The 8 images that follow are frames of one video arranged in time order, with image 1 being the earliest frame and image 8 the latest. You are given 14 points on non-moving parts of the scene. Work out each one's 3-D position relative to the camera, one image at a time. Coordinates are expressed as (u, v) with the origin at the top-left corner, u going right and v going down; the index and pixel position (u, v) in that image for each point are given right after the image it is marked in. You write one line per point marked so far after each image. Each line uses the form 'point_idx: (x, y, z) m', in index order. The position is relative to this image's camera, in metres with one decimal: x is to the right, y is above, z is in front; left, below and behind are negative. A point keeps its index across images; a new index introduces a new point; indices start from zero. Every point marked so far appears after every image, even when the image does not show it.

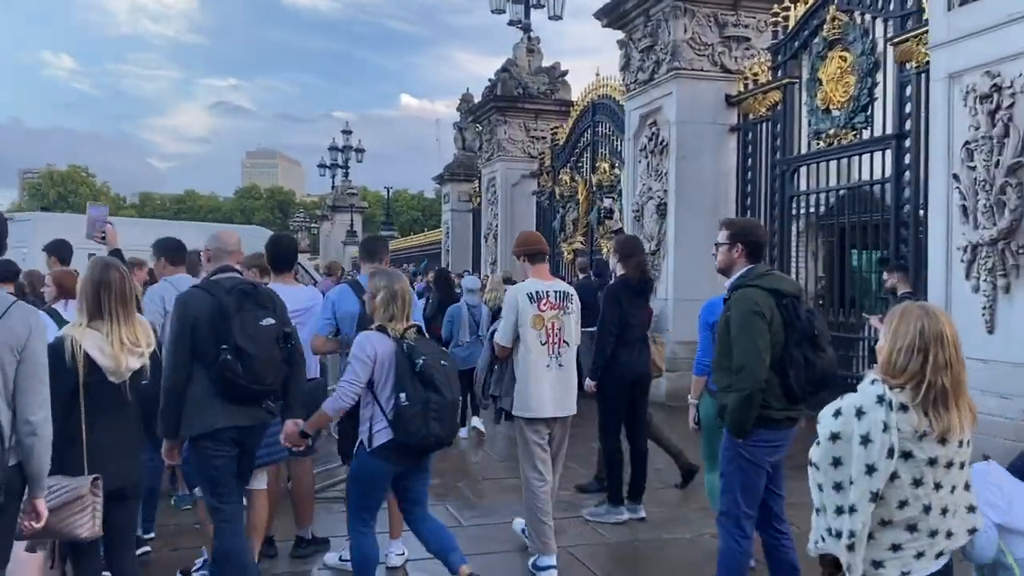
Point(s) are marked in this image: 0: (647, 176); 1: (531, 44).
0: (+1.6, +1.4, +10.1) m
1: (+0.4, +4.8, +16.2) m
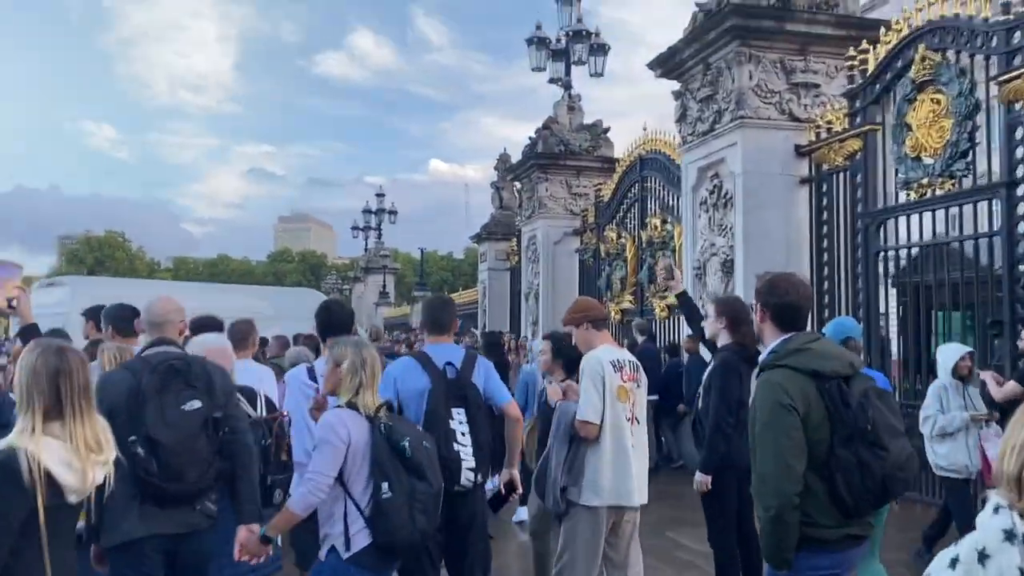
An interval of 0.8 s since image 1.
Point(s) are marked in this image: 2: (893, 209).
0: (+2.2, +0.6, +9.4) m
1: (+1.1, +3.6, +15.8) m
2: (+3.4, +0.7, +7.5) m
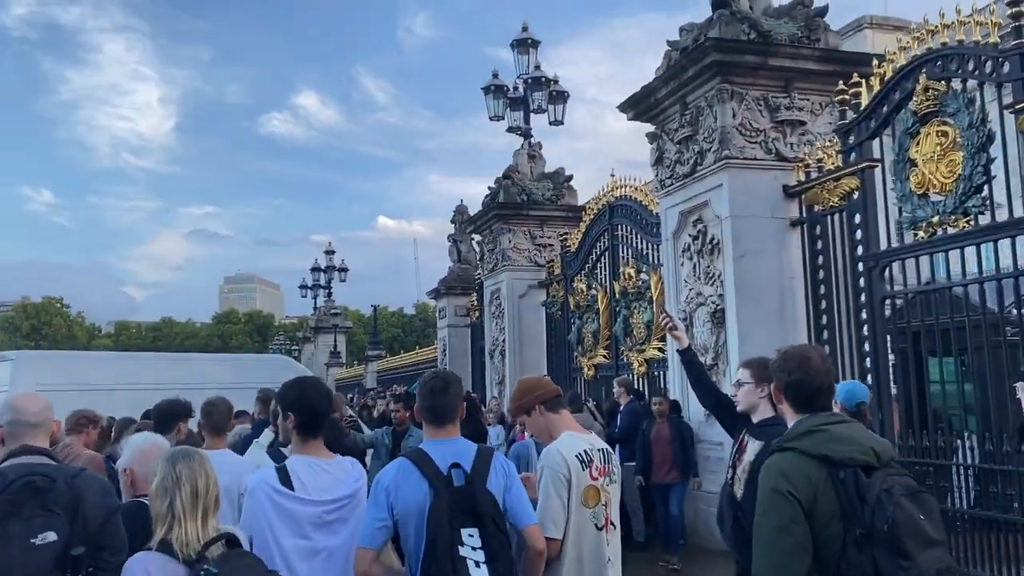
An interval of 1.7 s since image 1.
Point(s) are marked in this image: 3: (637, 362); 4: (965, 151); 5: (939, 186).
0: (+1.9, +0.1, +8.8) m
1: (+0.4, +2.6, +15.3) m
2: (+3.3, +0.3, +6.9) m
3: (+1.6, -1.0, +11.0) m
4: (+3.4, +1.0, +6.3) m
5: (+3.4, +0.8, +6.6) m
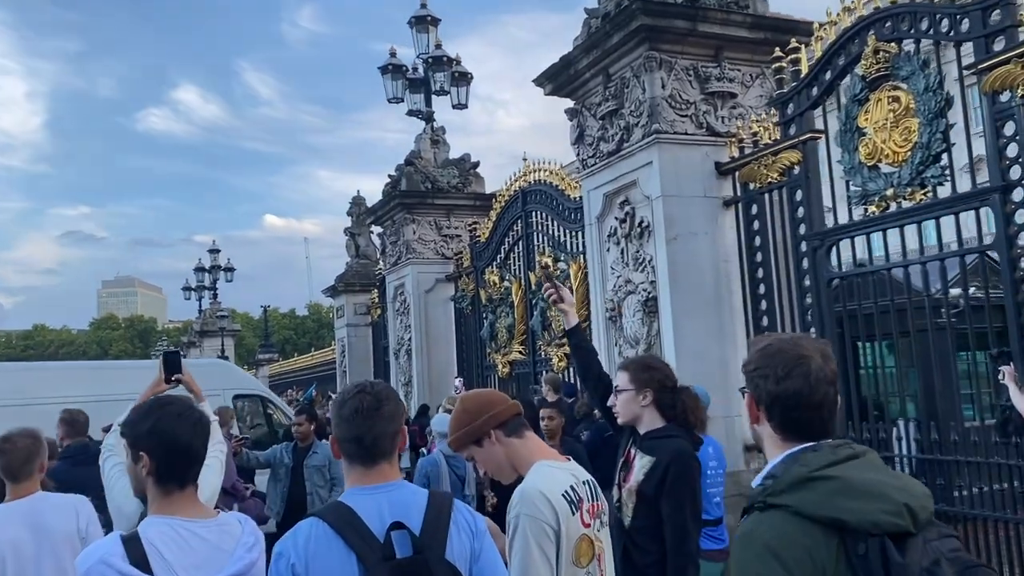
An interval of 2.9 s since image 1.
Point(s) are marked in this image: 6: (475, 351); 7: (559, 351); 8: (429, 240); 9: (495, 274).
0: (+1.0, +0.2, +8.1) m
1: (-1.3, +2.7, +14.3) m
2: (+2.6, +0.5, +6.4) m
3: (+0.5, -0.9, +10.3) m
4: (+2.9, +1.2, +5.9) m
5: (+2.8, +1.0, +6.1) m
6: (-0.6, -1.0, +13.1) m
7: (+0.6, -0.8, +10.3) m
8: (-1.4, +0.8, +13.8) m
9: (-0.3, +0.2, +12.2) m
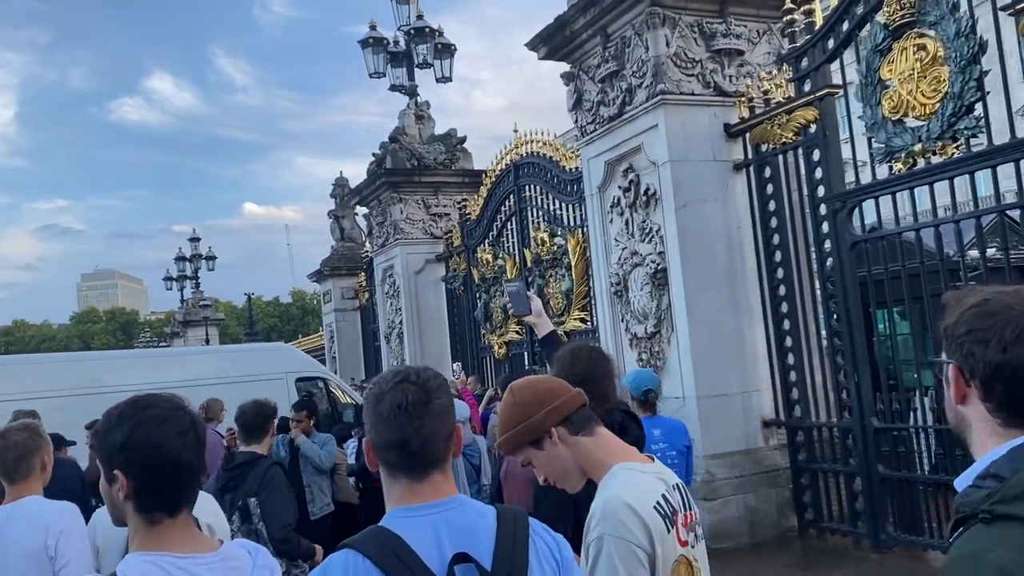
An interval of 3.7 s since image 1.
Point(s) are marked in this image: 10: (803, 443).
0: (+1.0, +0.5, +7.7) m
1: (-1.5, +3.0, +13.8) m
2: (+2.6, +0.7, +6.0) m
3: (+0.5, -0.6, +9.9) m
4: (+2.9, +1.5, +5.5) m
5: (+2.8, +1.2, +5.7) m
6: (-0.6, -0.7, +12.6) m
7: (+0.5, -0.5, +9.9) m
8: (-1.5, +1.1, +13.4) m
9: (-0.3, +0.5, +11.8) m
10: (+2.4, -1.3, +6.9) m
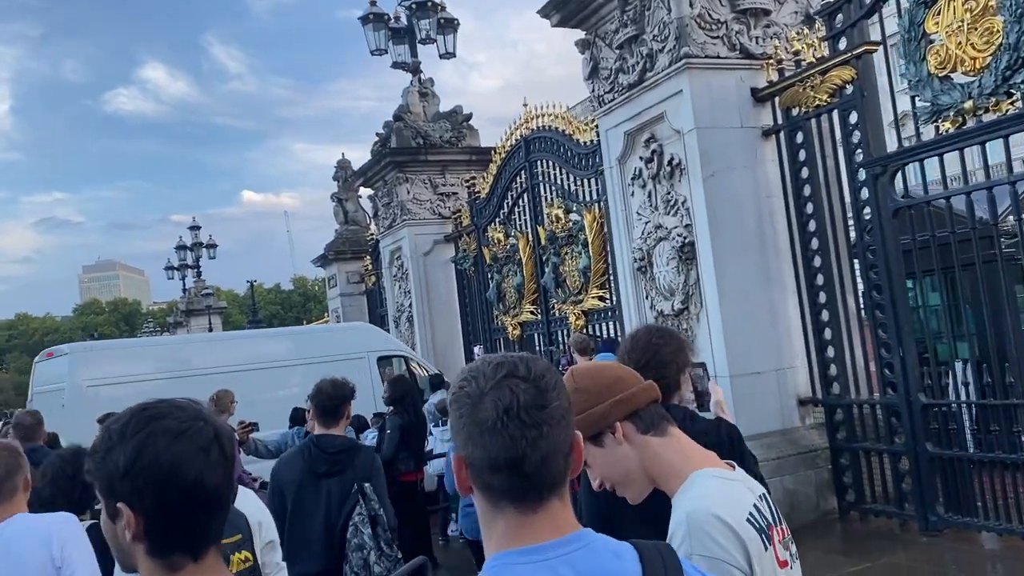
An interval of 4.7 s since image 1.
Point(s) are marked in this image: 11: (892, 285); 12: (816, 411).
0: (+1.2, +0.7, +7.3) m
1: (-1.4, +3.3, +13.4) m
2: (+2.8, +1.0, +5.7) m
3: (+0.7, -0.3, +9.6) m
4: (+3.0, +1.7, +5.1) m
5: (+2.9, +1.4, +5.3) m
6: (-0.5, -0.4, +12.3) m
7: (+0.7, -0.2, +9.6) m
8: (-1.4, +1.4, +13.0) m
9: (-0.2, +0.8, +11.4) m
10: (+2.6, -1.1, +6.6) m
11: (+2.8, 0.0, +6.0) m
12: (+2.5, -1.0, +6.7) m
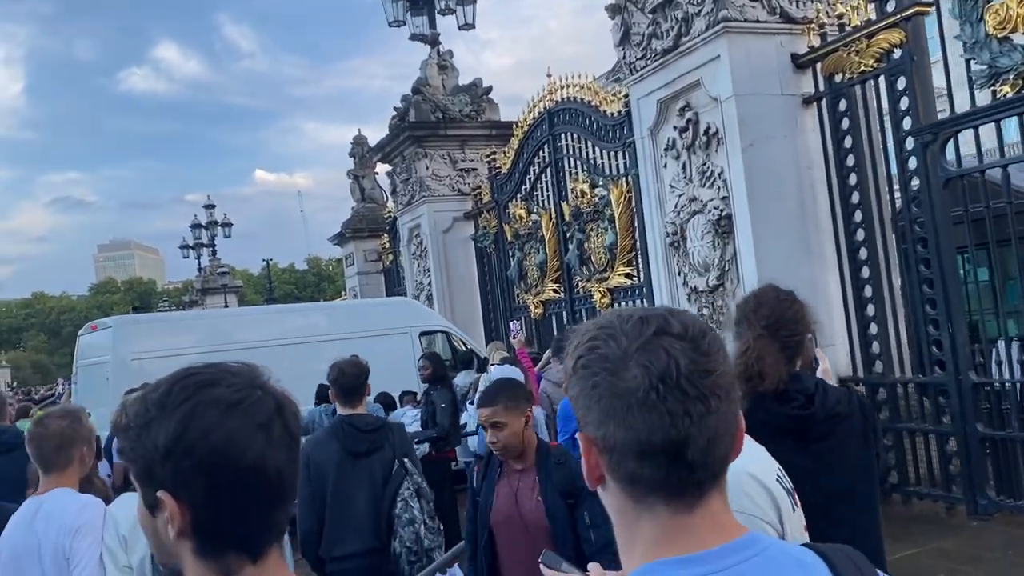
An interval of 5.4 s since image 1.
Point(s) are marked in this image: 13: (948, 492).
0: (+1.4, +0.9, +7.0) m
1: (-1.1, +3.6, +13.1) m
2: (+3.0, +1.1, +5.4) m
3: (+1.0, -0.1, +9.4) m
4: (+3.2, +1.8, +4.8) m
5: (+3.1, +1.6, +5.0) m
6: (-0.1, -0.1, +12.1) m
7: (+1.0, 0.0, +9.4) m
8: (-1.1, +1.7, +12.8) m
9: (+0.1, +1.1, +11.2) m
10: (+2.8, -0.9, +6.3) m
11: (+3.0, +0.2, +5.8) m
12: (+2.7, -0.8, +6.5) m
13: (+3.1, -1.4, +5.9) m
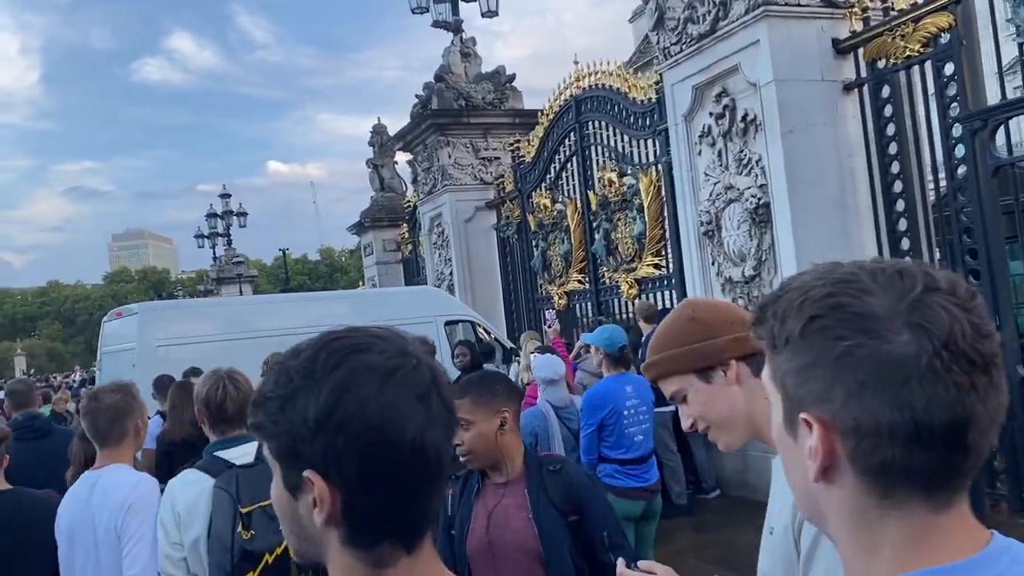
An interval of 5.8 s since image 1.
0: (+1.7, +1.0, +6.9) m
1: (-0.7, +3.8, +13.0) m
2: (+3.2, +1.2, +5.2) m
3: (+1.3, +0.1, +9.2) m
4: (+3.5, +1.9, +4.6) m
5: (+3.4, +1.7, +4.8) m
6: (+0.2, +0.1, +12.0) m
7: (+1.3, +0.1, +9.2) m
8: (-0.7, +1.9, +12.6) m
9: (+0.4, +1.2, +11.0) m
10: (+3.1, -0.8, +6.2) m
11: (+3.2, +0.3, +5.6) m
12: (+2.9, -0.7, +6.4) m
13: (+3.3, -1.4, +5.7) m
